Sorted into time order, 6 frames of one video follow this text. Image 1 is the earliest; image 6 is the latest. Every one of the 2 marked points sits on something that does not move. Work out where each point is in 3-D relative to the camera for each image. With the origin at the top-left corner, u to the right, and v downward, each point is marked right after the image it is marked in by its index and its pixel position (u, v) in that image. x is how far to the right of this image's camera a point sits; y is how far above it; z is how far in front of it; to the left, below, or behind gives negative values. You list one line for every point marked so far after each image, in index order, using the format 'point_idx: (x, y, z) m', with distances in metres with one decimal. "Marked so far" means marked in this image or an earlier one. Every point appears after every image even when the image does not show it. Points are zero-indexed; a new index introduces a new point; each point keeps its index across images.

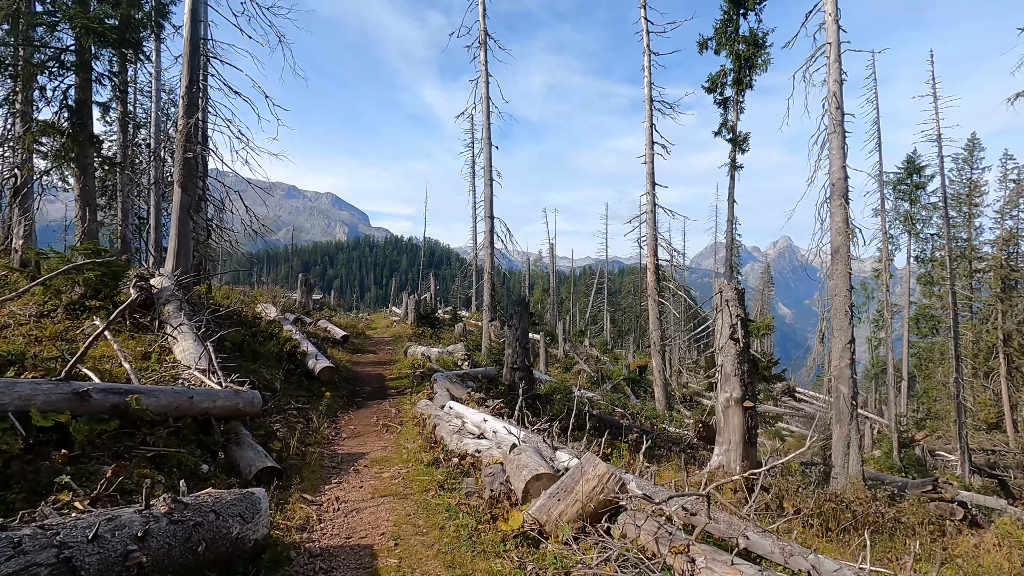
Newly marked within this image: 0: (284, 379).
0: (-4.0, -1.6, +9.5) m
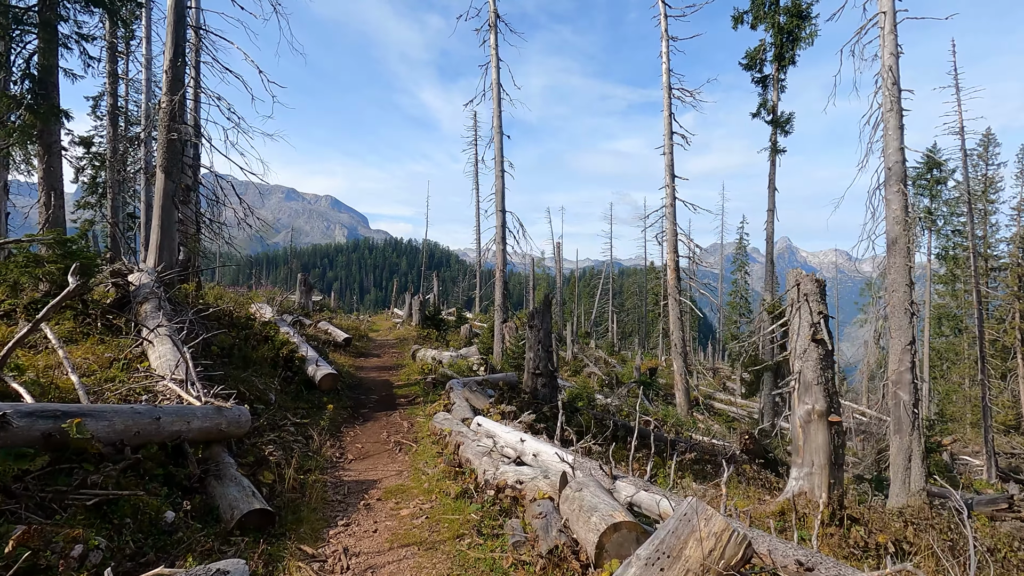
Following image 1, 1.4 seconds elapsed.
0: (-3.6, -1.6, +8.3) m
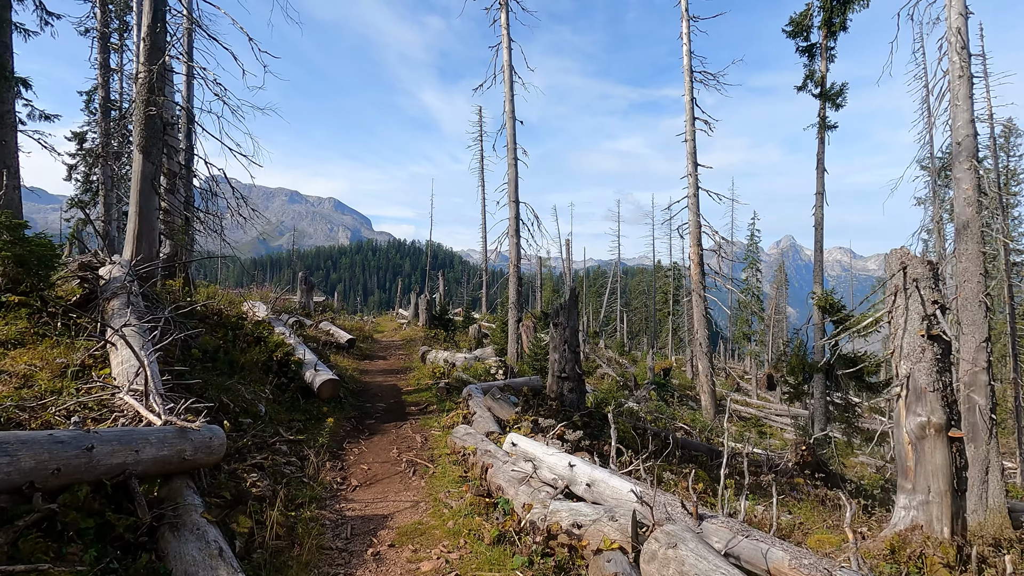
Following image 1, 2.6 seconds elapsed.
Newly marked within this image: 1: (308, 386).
0: (-3.2, -1.5, +7.1) m
1: (-3.0, -1.5, +8.1) m
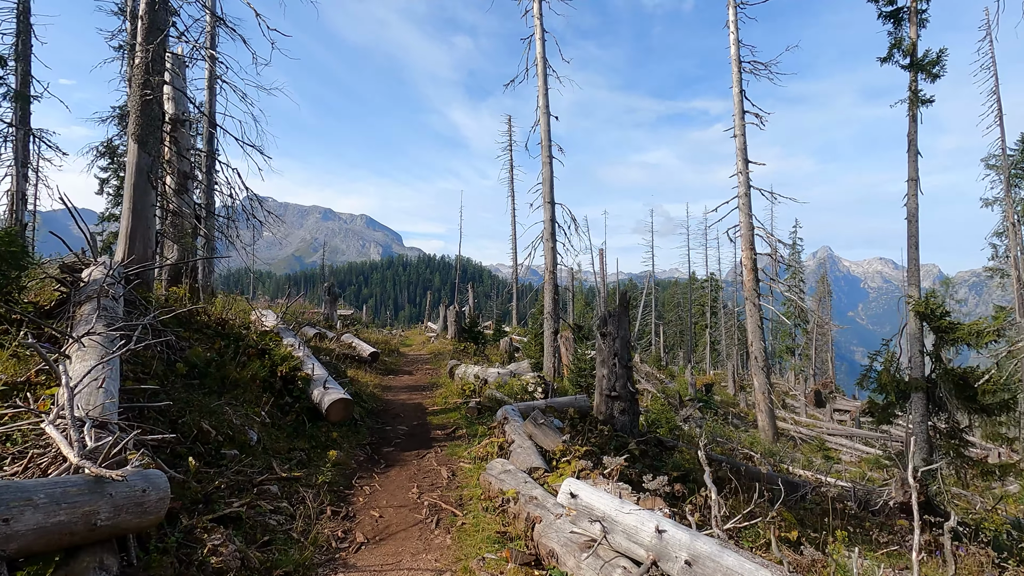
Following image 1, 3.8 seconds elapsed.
0: (-2.7, -1.5, +5.9) m
1: (-2.5, -1.5, +6.9) m
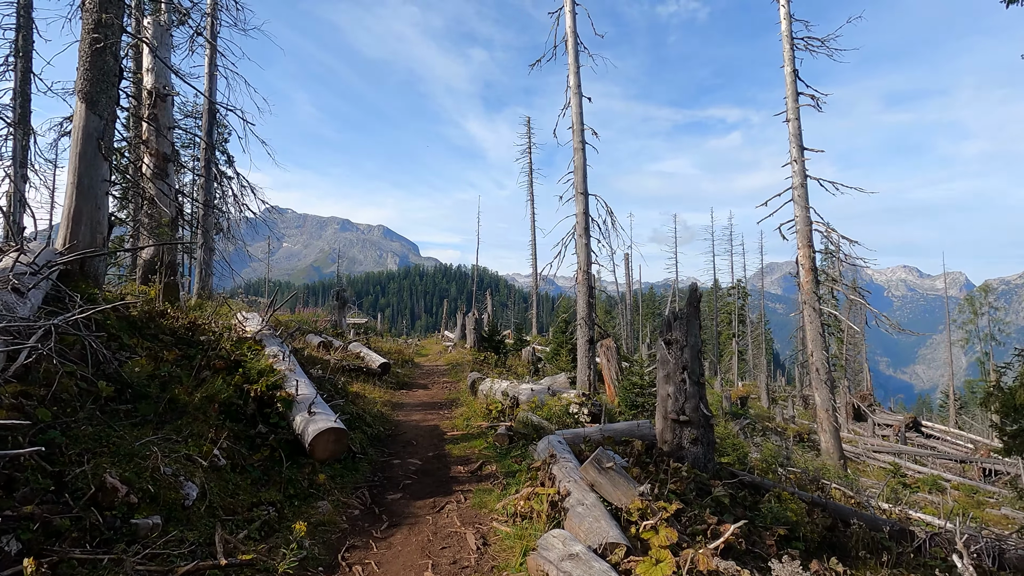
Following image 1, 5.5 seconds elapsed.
0: (-2.2, -1.4, +4.1) m
1: (-2.0, -1.4, +5.1) m
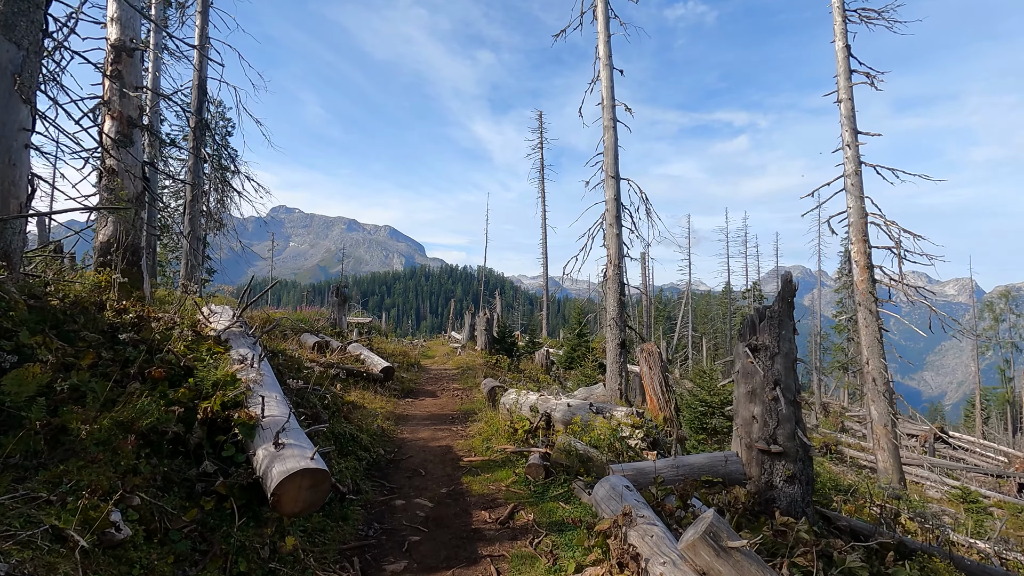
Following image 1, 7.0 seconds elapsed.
0: (-1.9, -1.2, +2.6) m
1: (-1.7, -1.3, +3.6) m
